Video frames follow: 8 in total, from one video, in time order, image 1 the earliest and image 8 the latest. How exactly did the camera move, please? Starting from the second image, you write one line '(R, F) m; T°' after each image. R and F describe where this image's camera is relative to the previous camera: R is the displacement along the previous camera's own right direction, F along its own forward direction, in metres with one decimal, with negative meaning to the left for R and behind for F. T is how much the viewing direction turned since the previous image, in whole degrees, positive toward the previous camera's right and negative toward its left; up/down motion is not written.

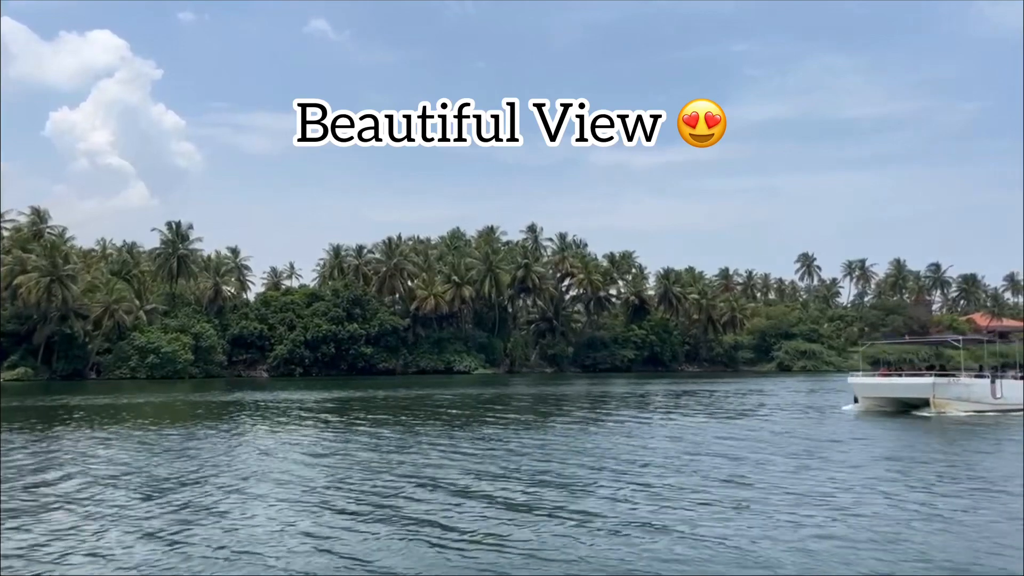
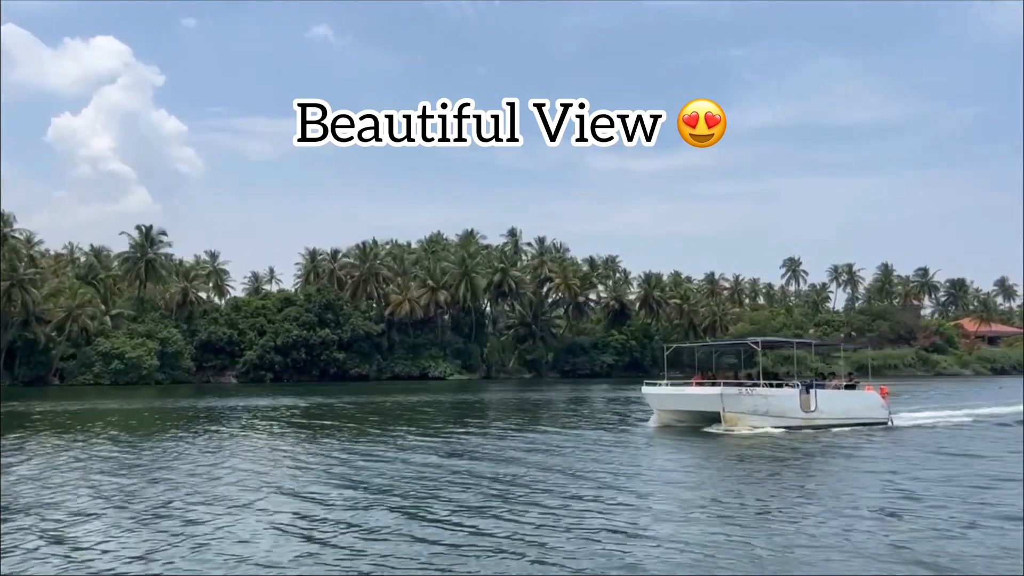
(+2.2, +1.2) m; 0°
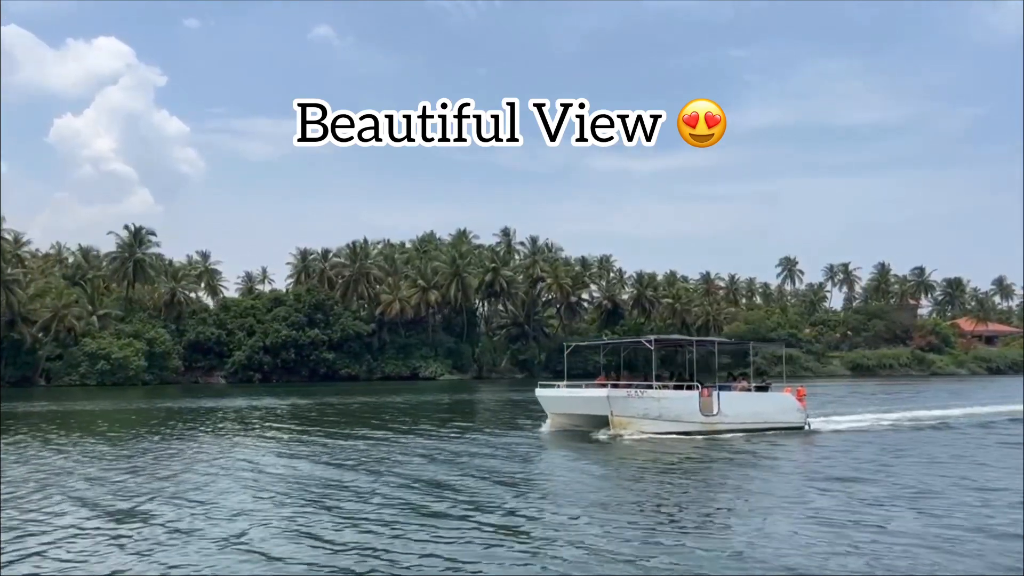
(+0.9, +0.5) m; 0°
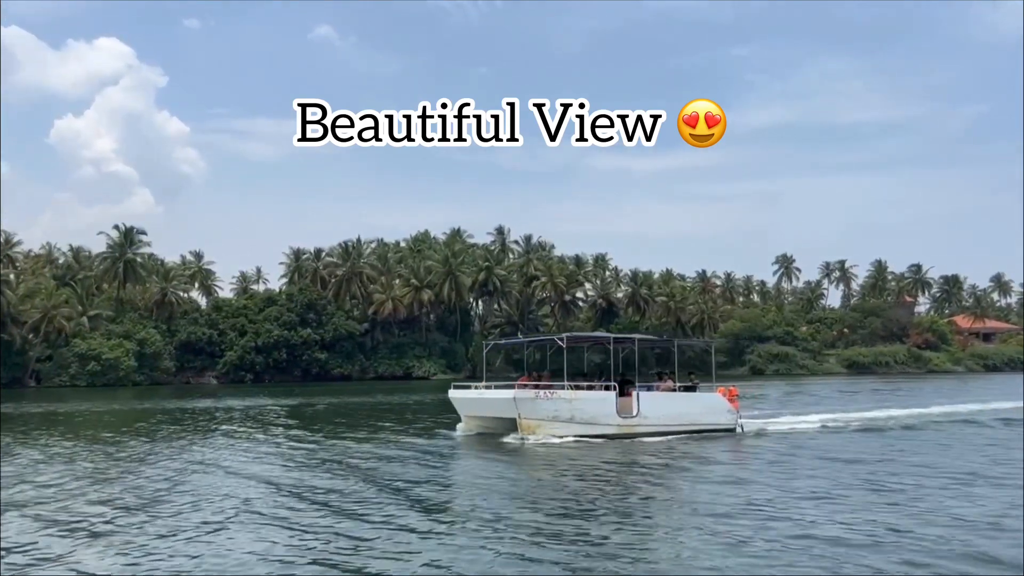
(+0.7, +0.3) m; 0°
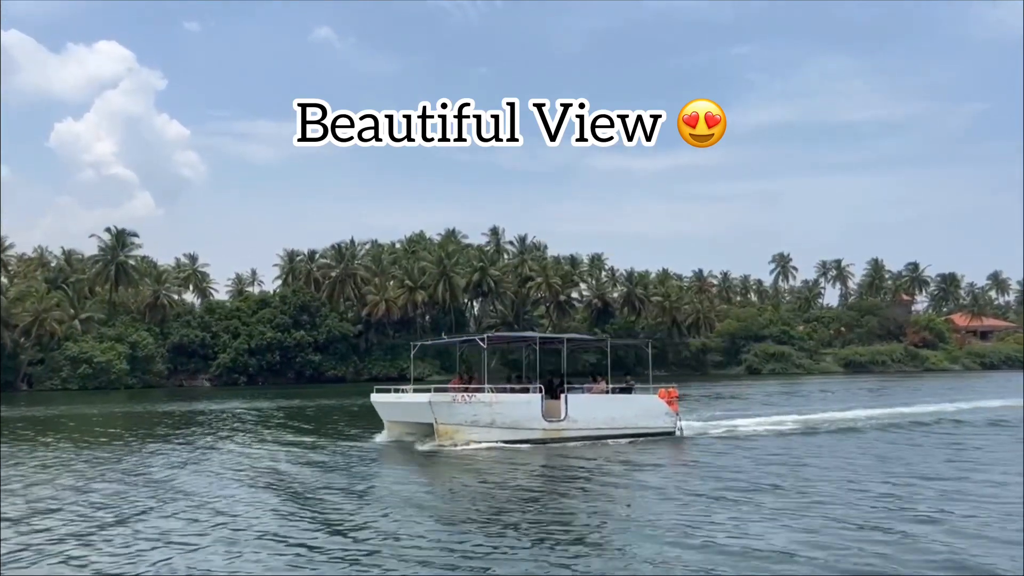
(+0.5, +0.3) m; 0°
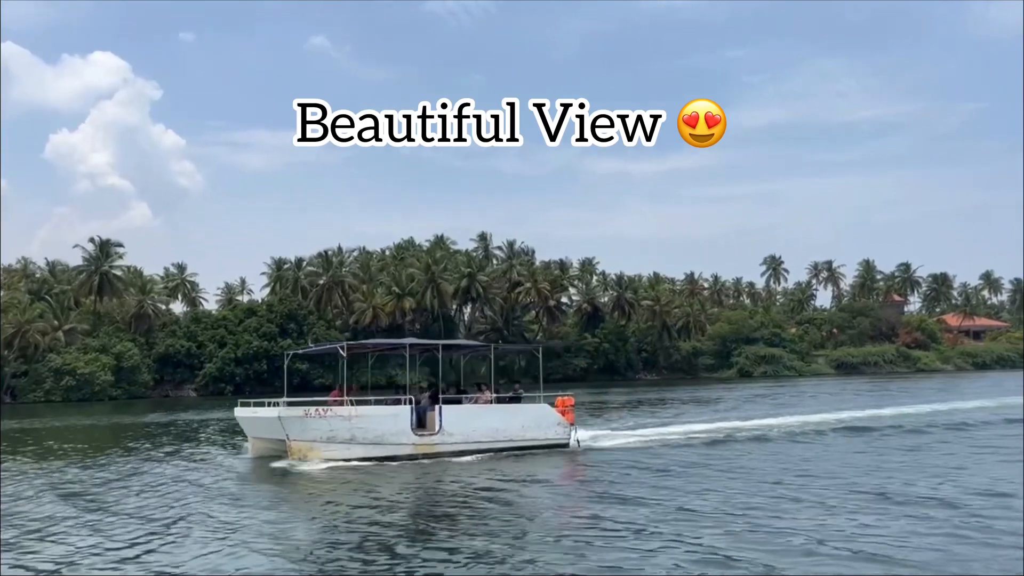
(+0.8, +0.4) m; 0°
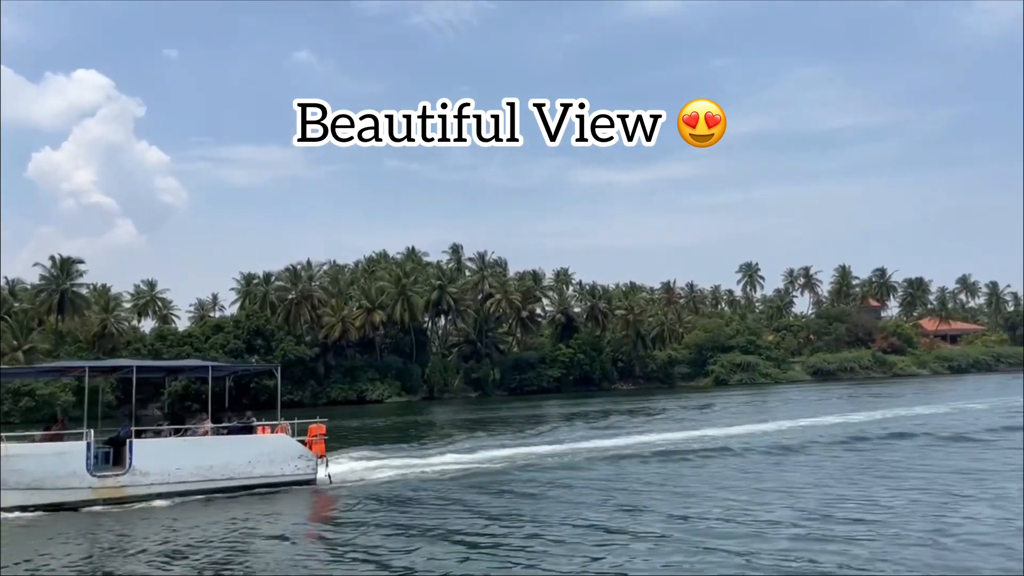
(+1.4, +0.7) m; +1°
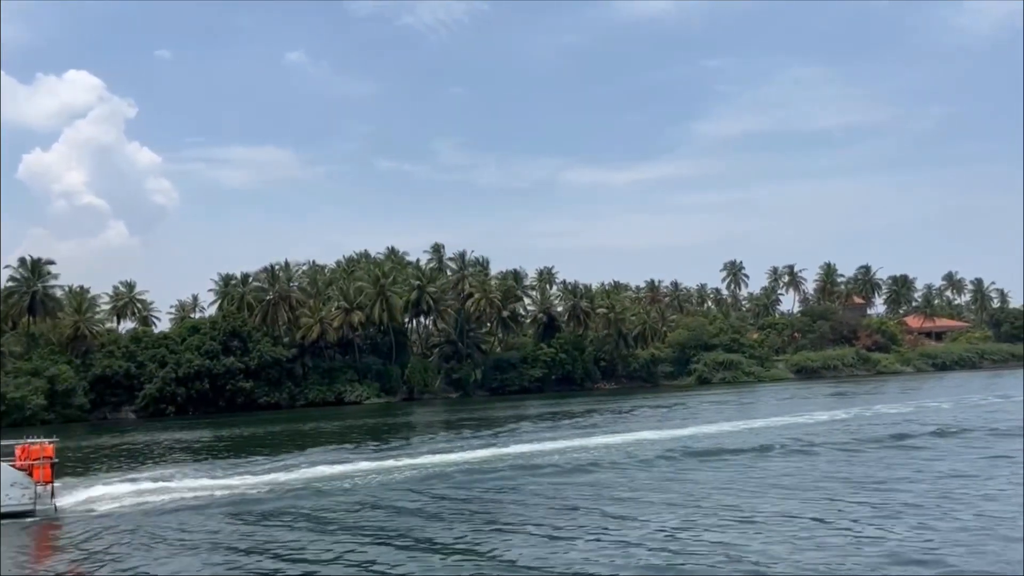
(+1.2, +0.6) m; 0°
